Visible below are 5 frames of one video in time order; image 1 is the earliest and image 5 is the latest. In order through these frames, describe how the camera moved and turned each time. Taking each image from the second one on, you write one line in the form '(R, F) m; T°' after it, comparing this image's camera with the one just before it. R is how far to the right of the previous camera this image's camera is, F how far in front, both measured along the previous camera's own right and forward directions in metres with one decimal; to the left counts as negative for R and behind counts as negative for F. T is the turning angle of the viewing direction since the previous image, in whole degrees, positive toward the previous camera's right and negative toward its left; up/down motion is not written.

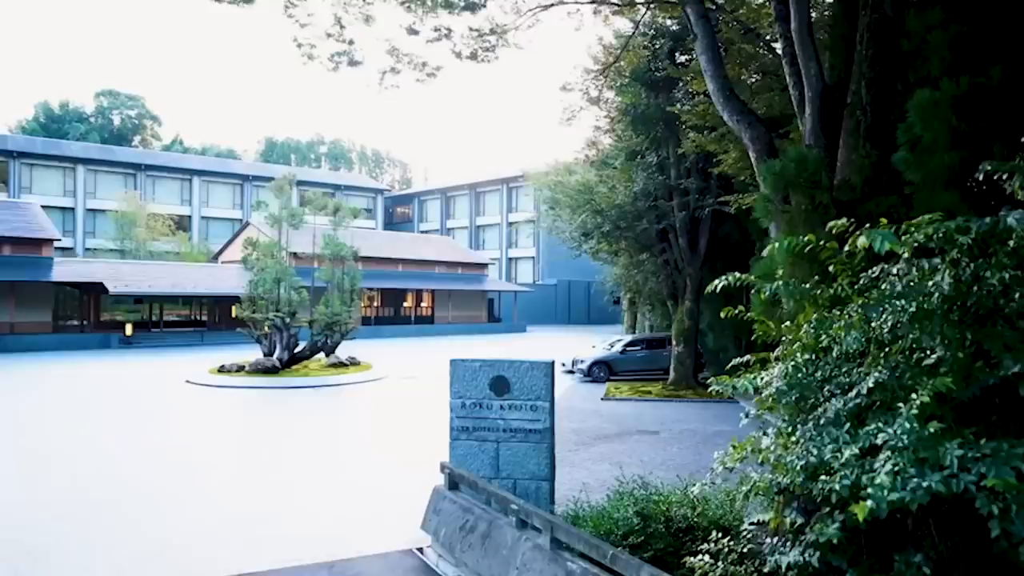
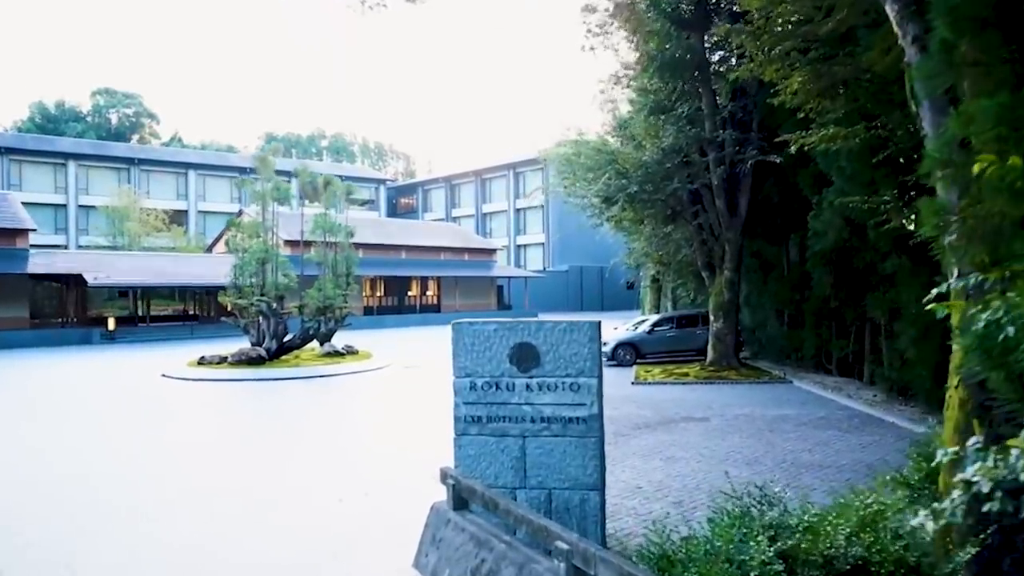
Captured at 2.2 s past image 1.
(-0.1, +2.1) m; -1°
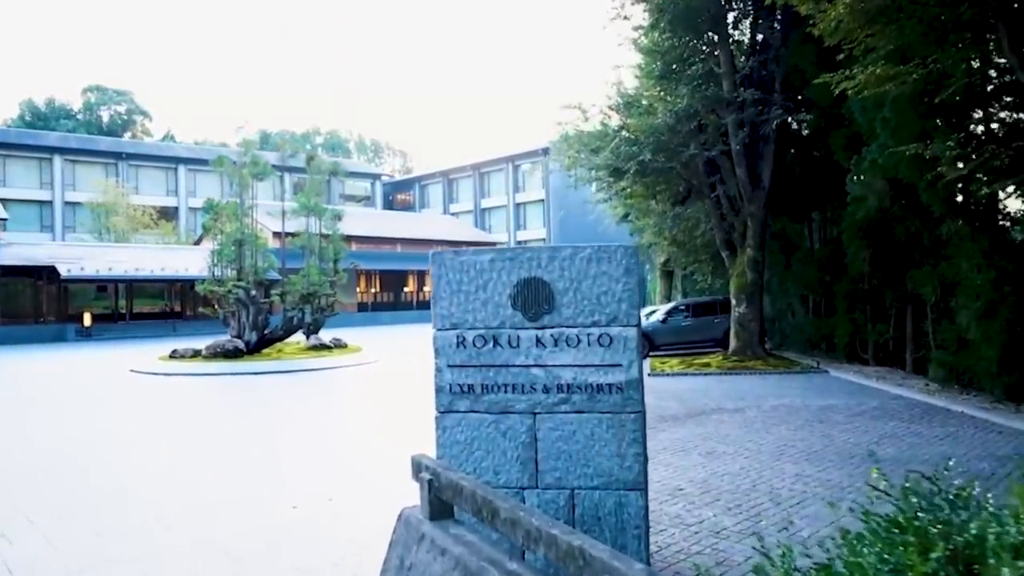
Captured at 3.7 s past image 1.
(0.0, +1.4) m; 0°
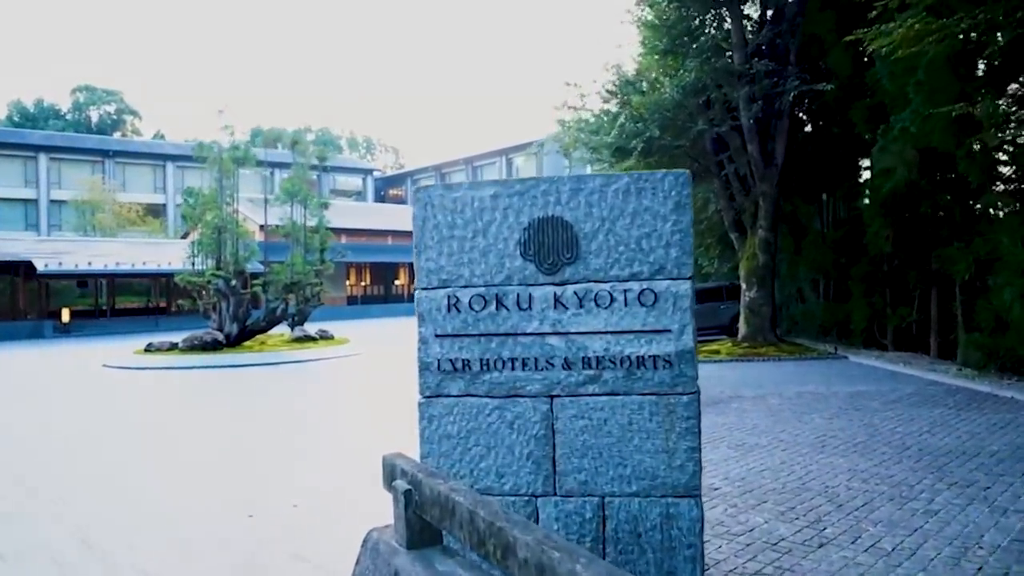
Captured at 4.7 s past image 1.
(0.0, +0.8) m; 0°
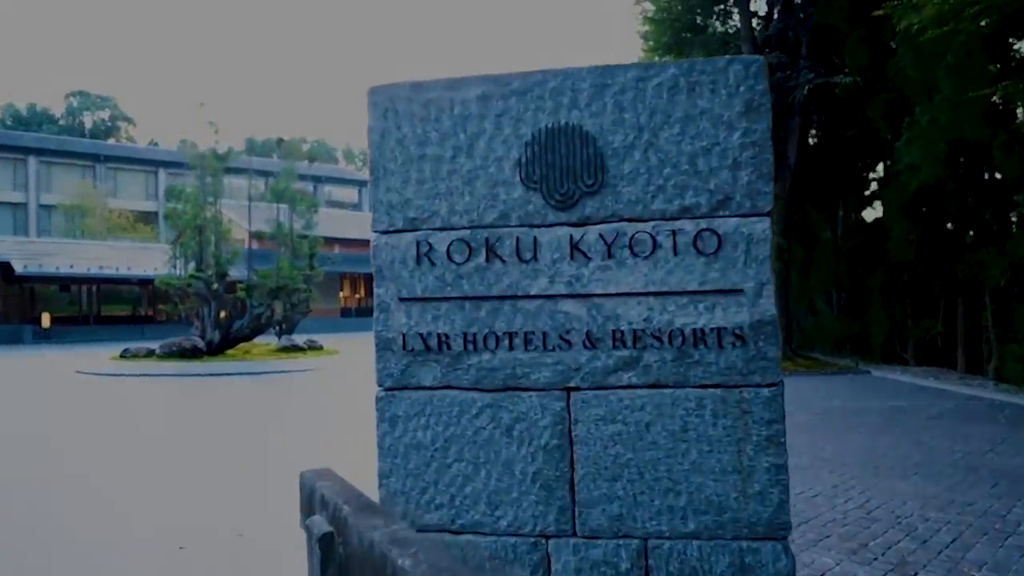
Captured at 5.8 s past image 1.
(0.0, +0.8) m; 0°
